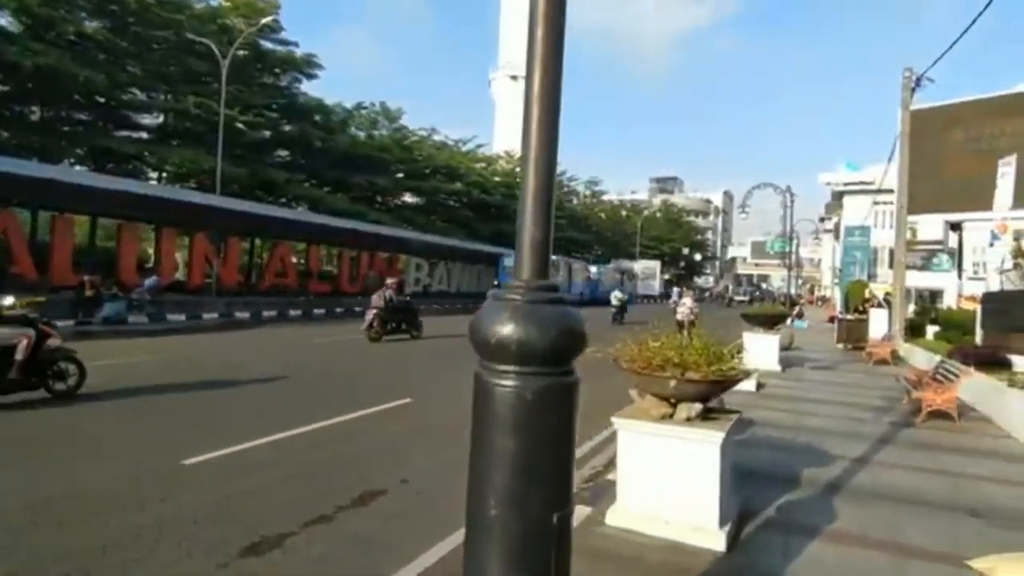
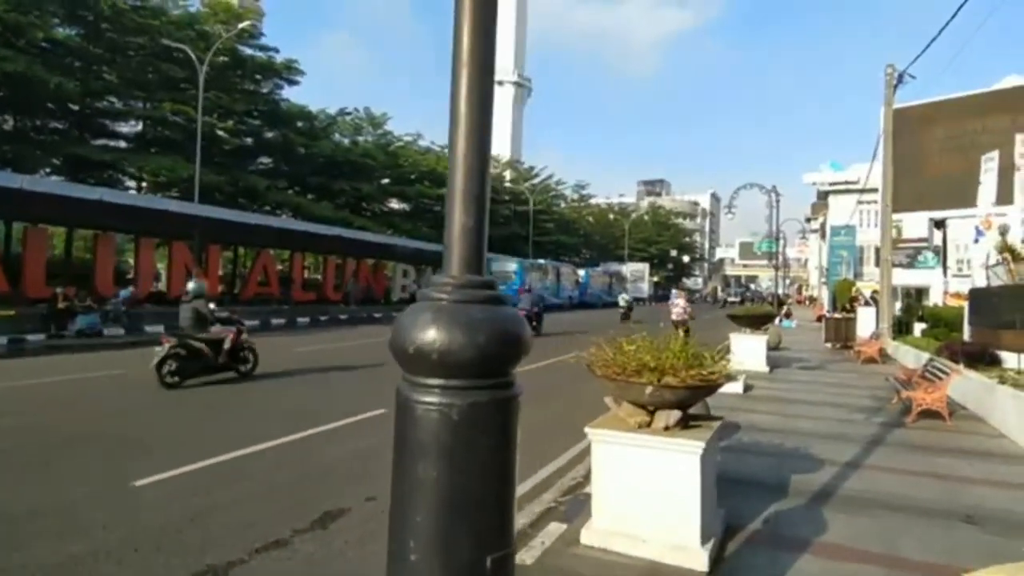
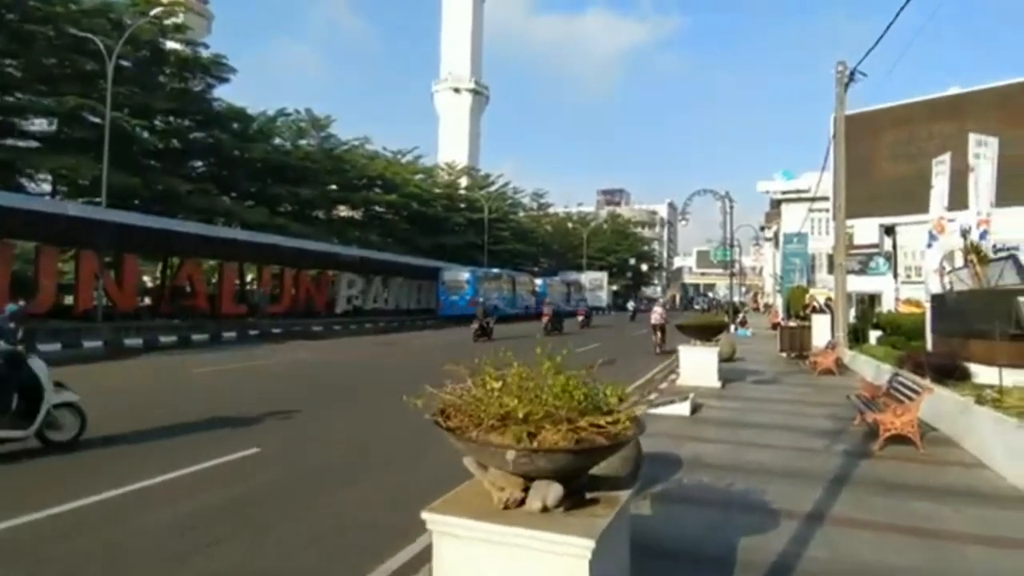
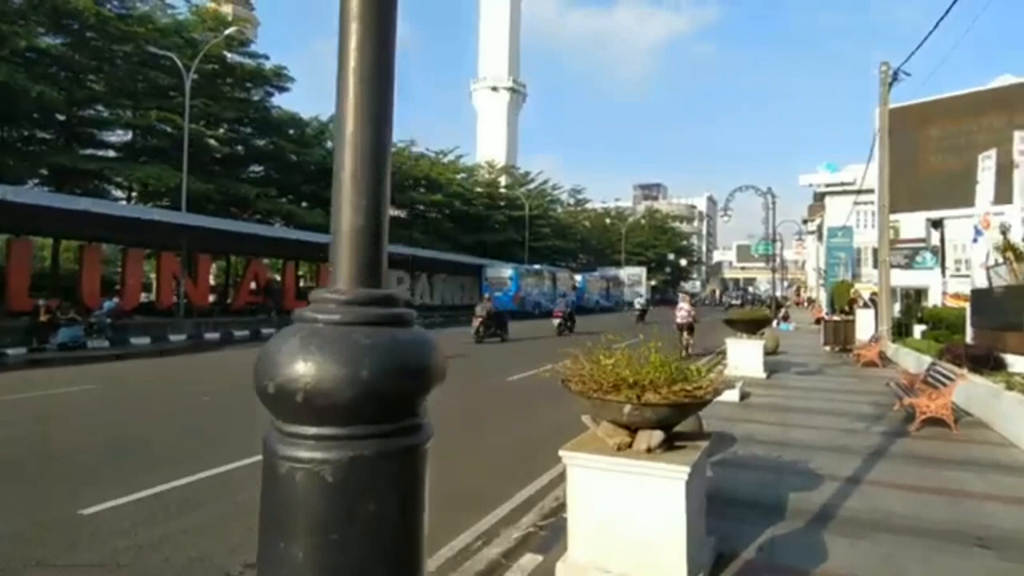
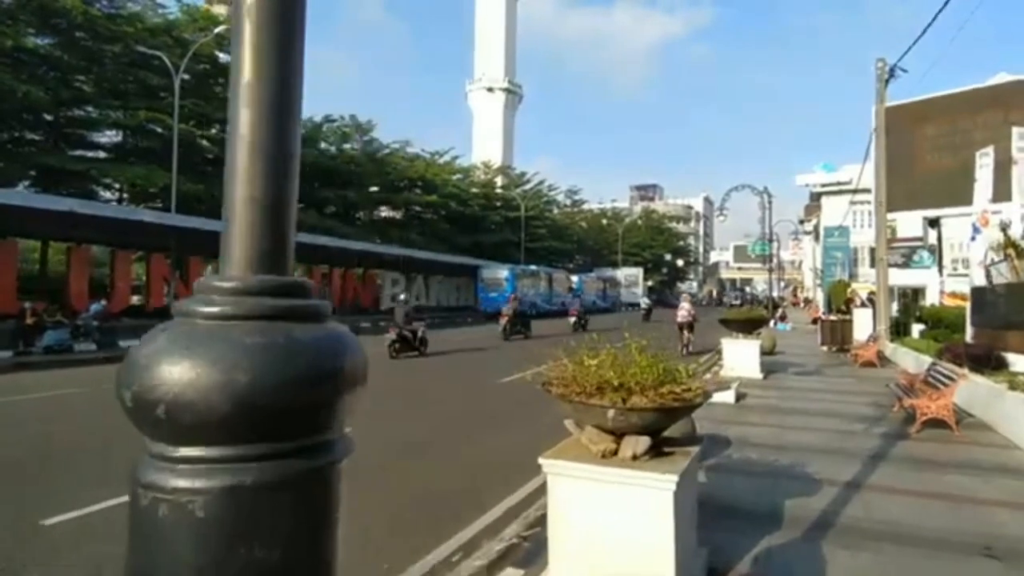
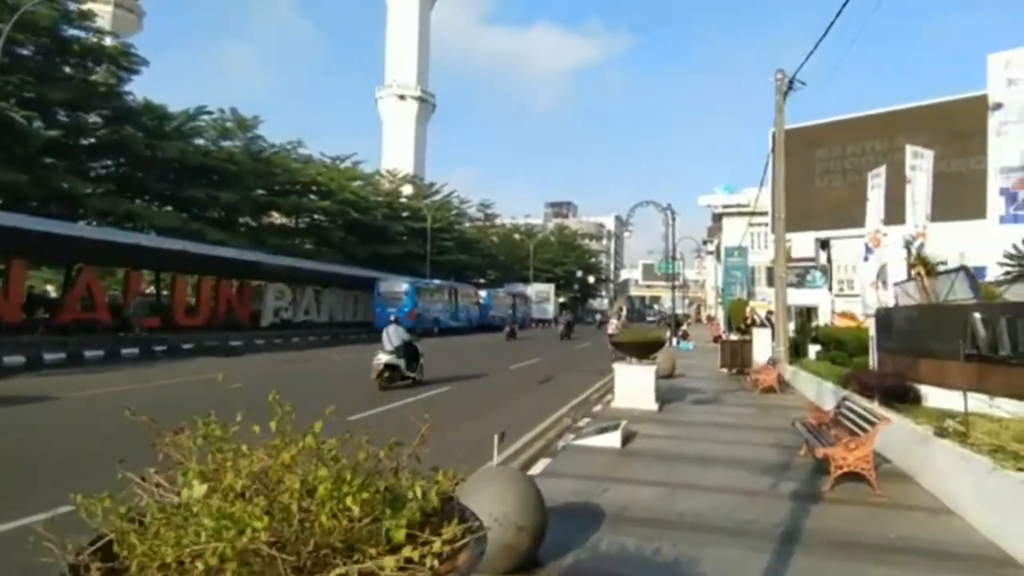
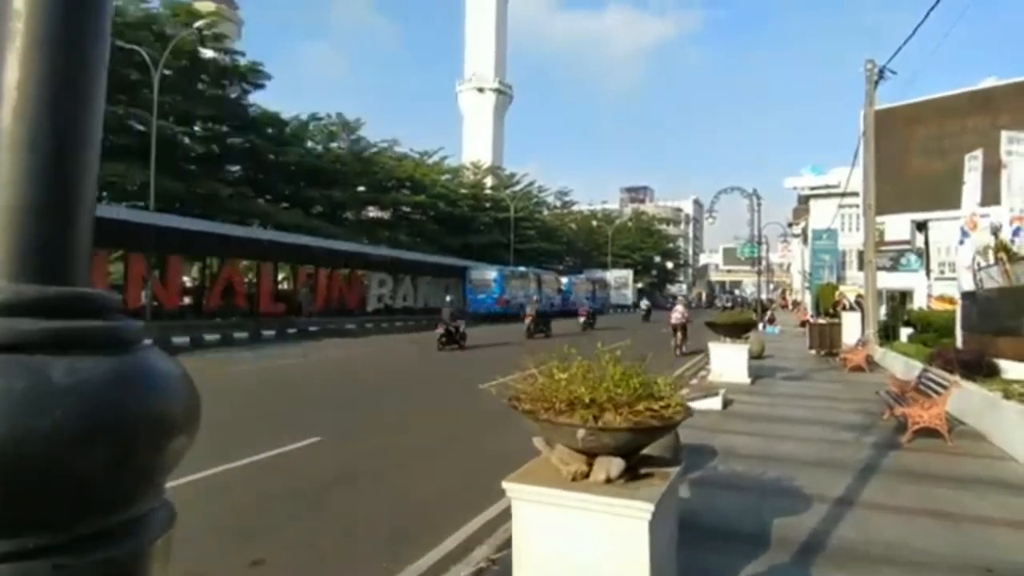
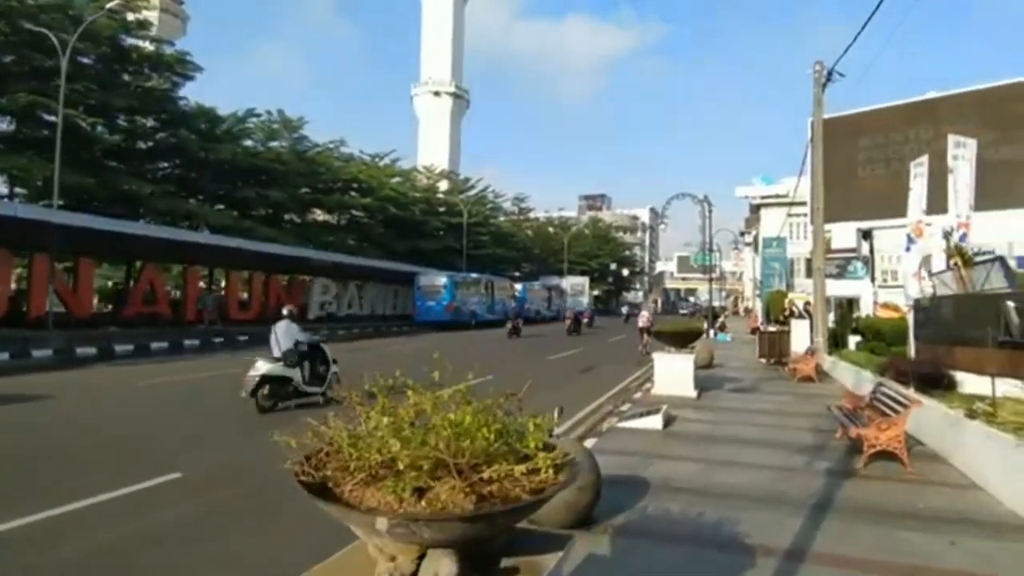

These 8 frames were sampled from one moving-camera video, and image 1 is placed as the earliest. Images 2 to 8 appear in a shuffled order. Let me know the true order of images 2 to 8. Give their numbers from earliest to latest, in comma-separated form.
2, 4, 5, 7, 3, 8, 6
